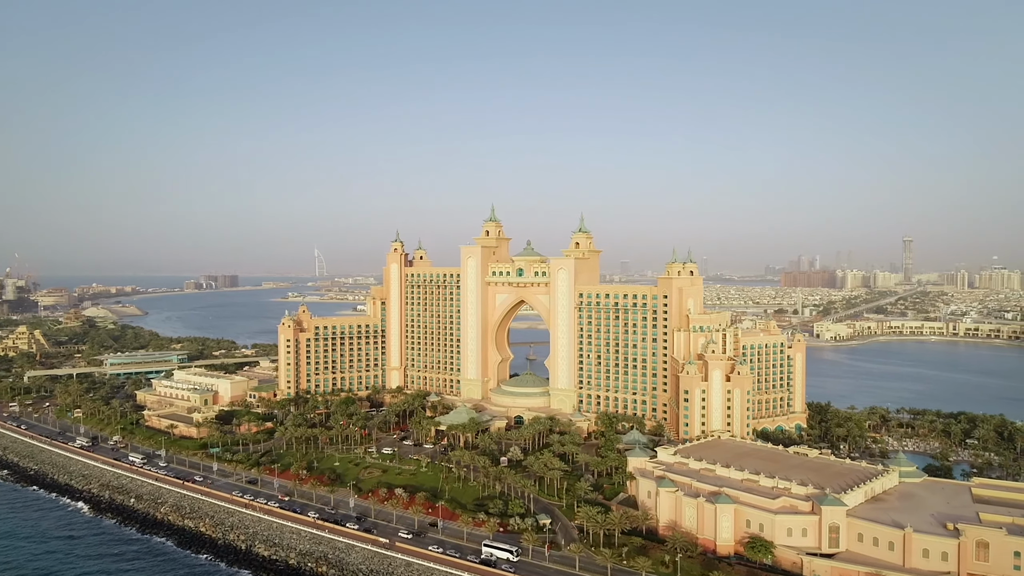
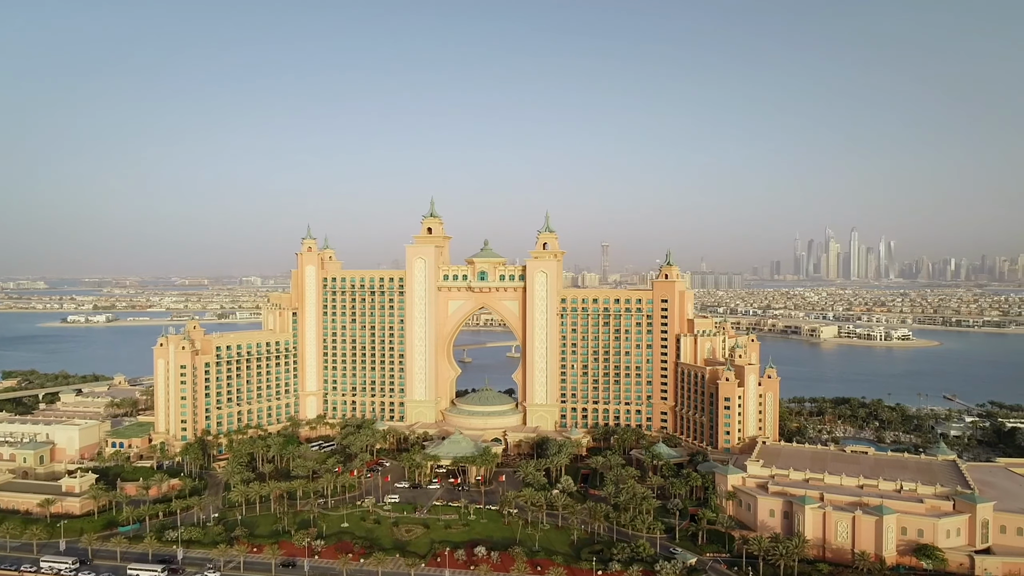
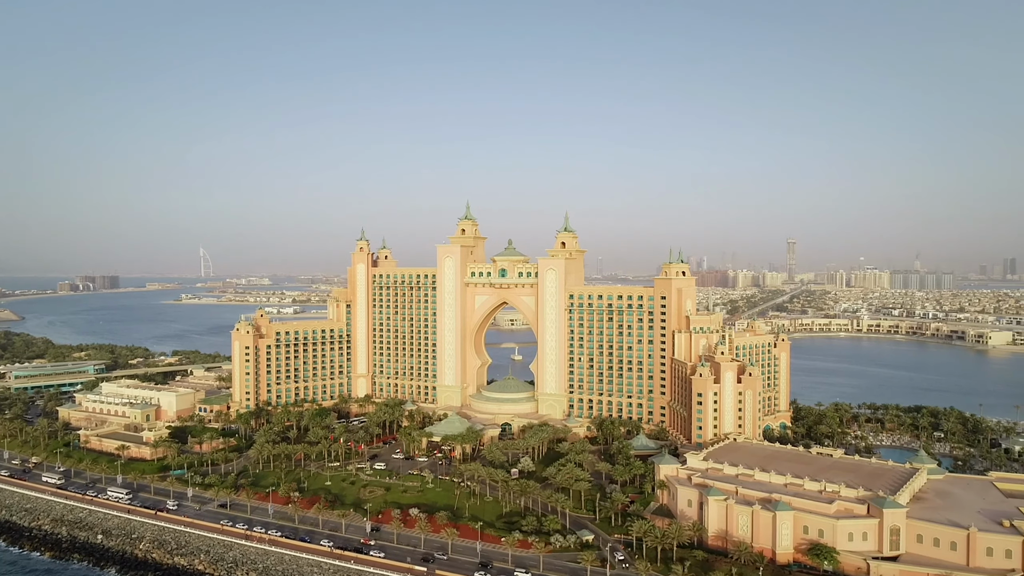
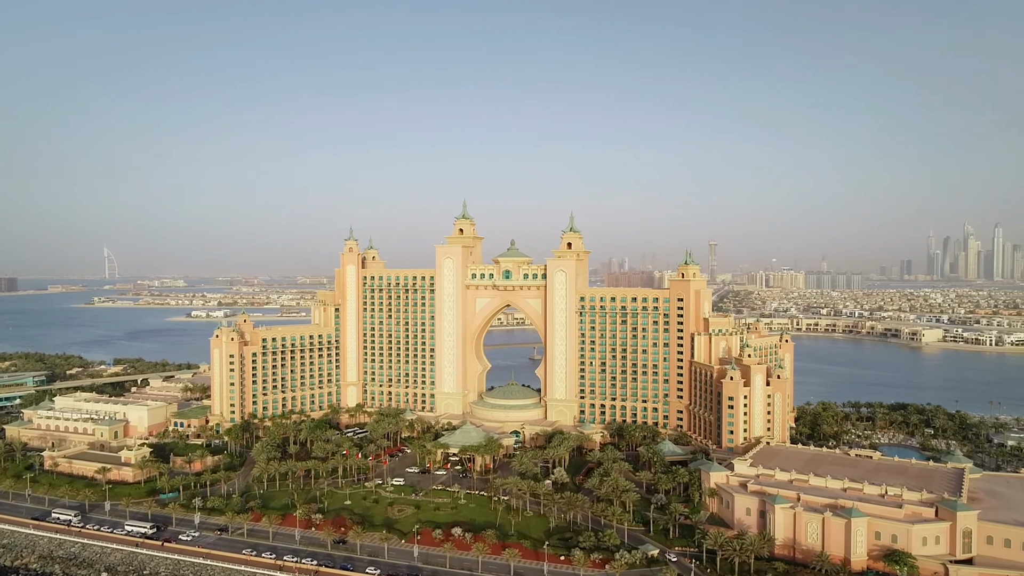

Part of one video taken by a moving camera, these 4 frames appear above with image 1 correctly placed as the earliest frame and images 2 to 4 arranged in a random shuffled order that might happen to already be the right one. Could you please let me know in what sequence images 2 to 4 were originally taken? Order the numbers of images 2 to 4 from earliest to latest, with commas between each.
3, 4, 2
